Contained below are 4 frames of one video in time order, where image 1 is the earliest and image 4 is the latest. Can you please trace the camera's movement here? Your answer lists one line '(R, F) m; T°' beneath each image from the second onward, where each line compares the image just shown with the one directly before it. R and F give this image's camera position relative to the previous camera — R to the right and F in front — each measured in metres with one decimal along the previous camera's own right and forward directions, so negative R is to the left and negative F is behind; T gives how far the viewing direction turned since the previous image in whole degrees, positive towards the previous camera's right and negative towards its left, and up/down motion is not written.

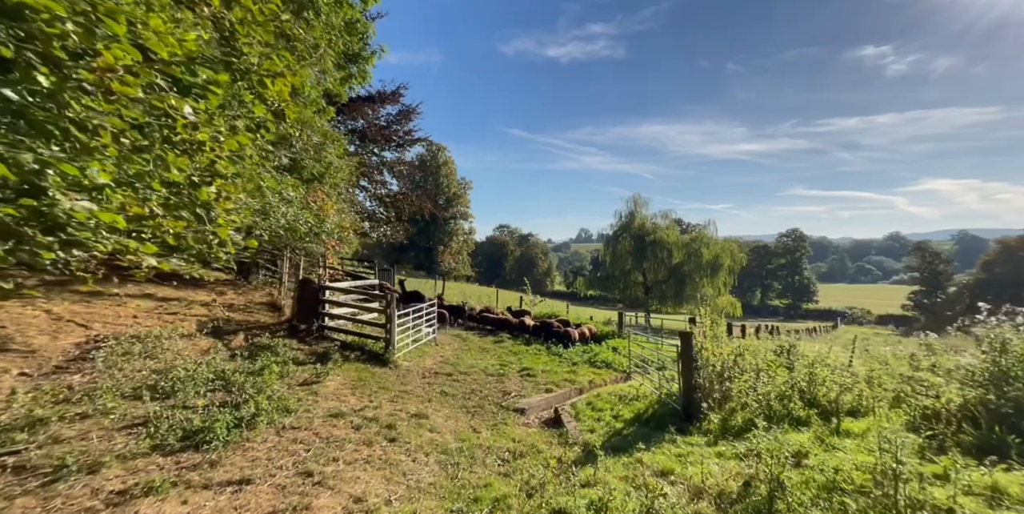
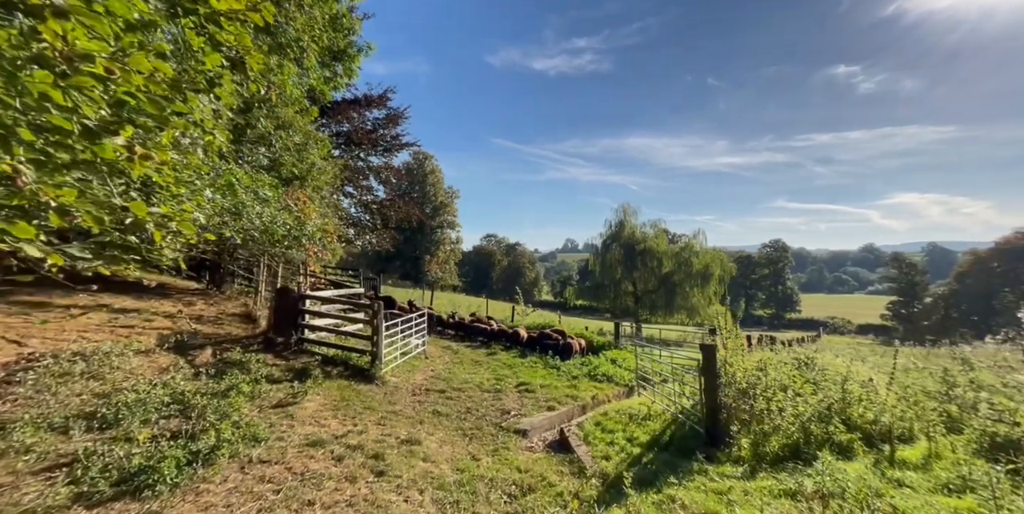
(-0.2, +0.5) m; +2°
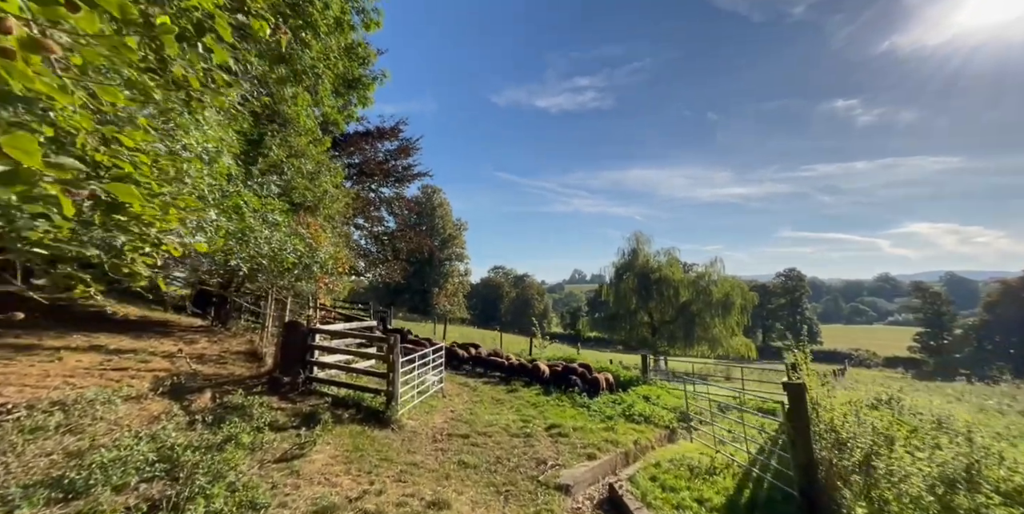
(-0.4, +0.6) m; -1°
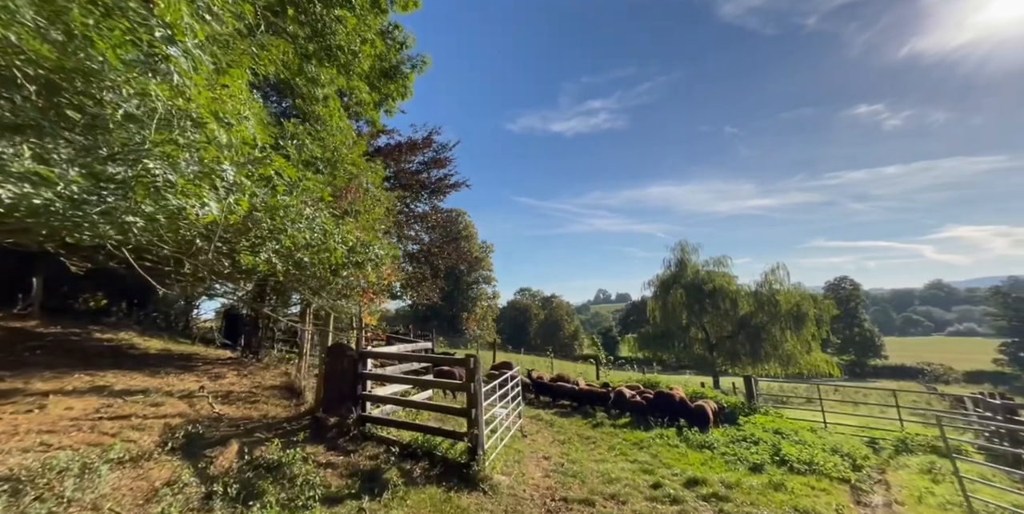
(-1.4, +1.8) m; -3°
